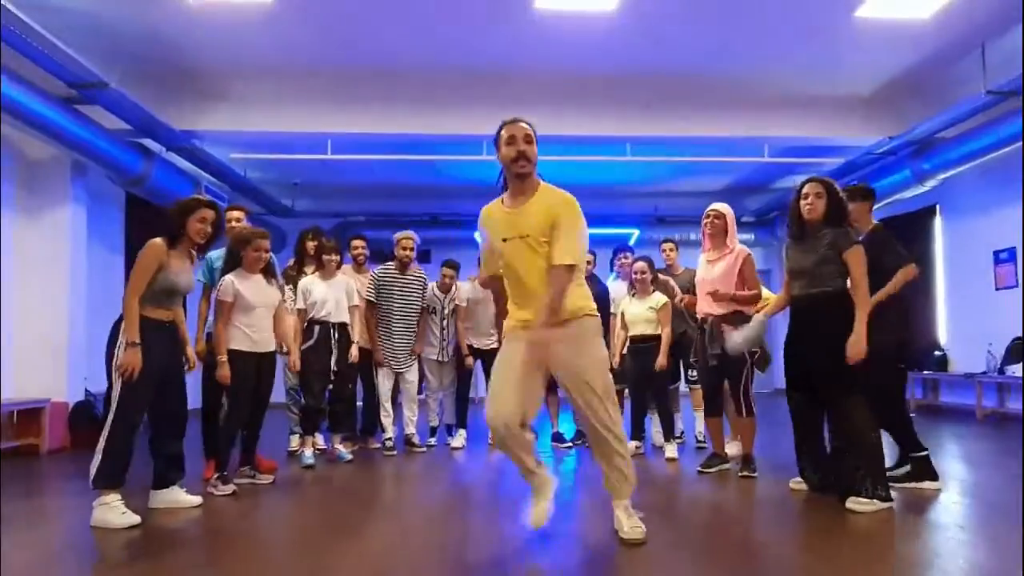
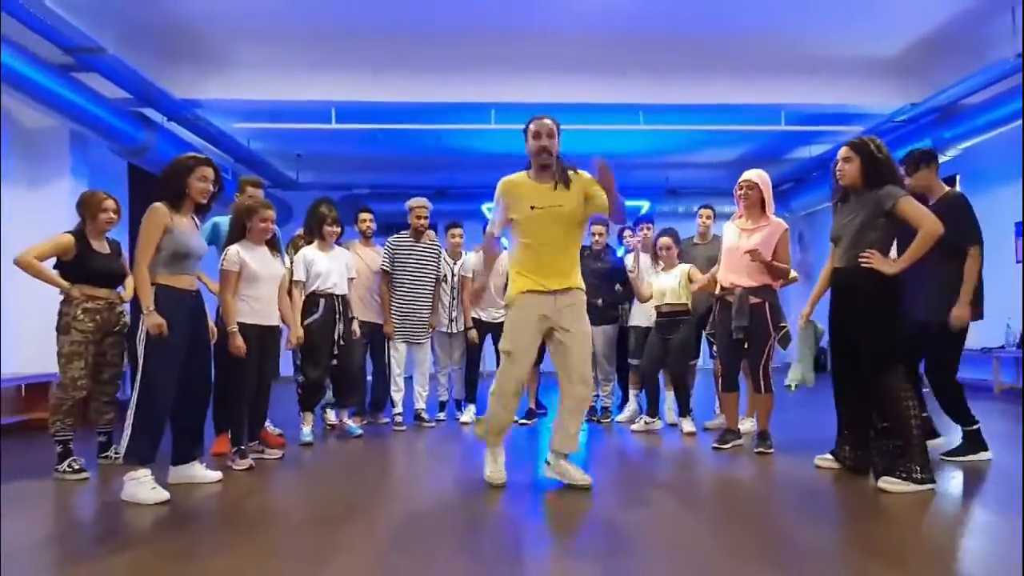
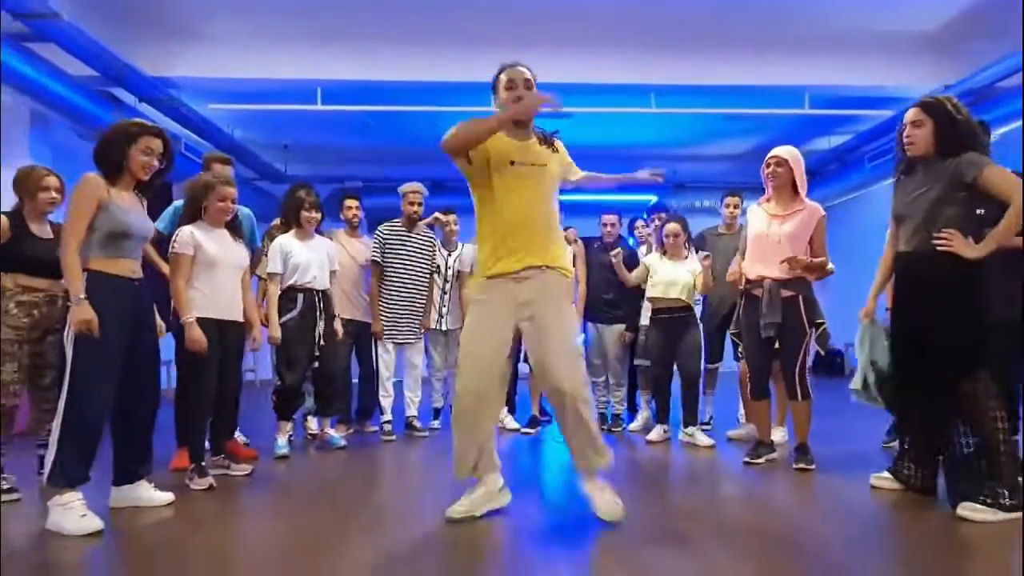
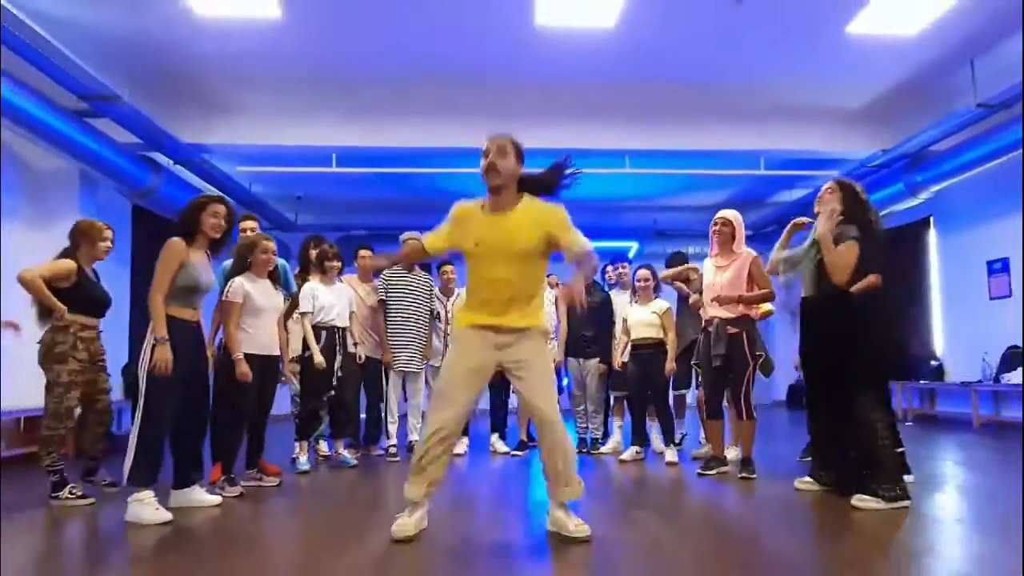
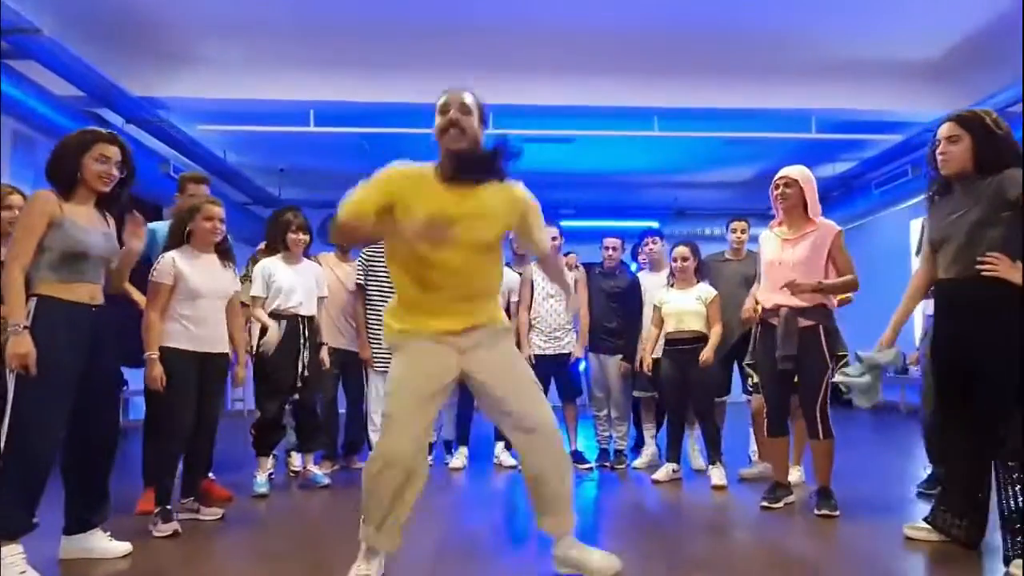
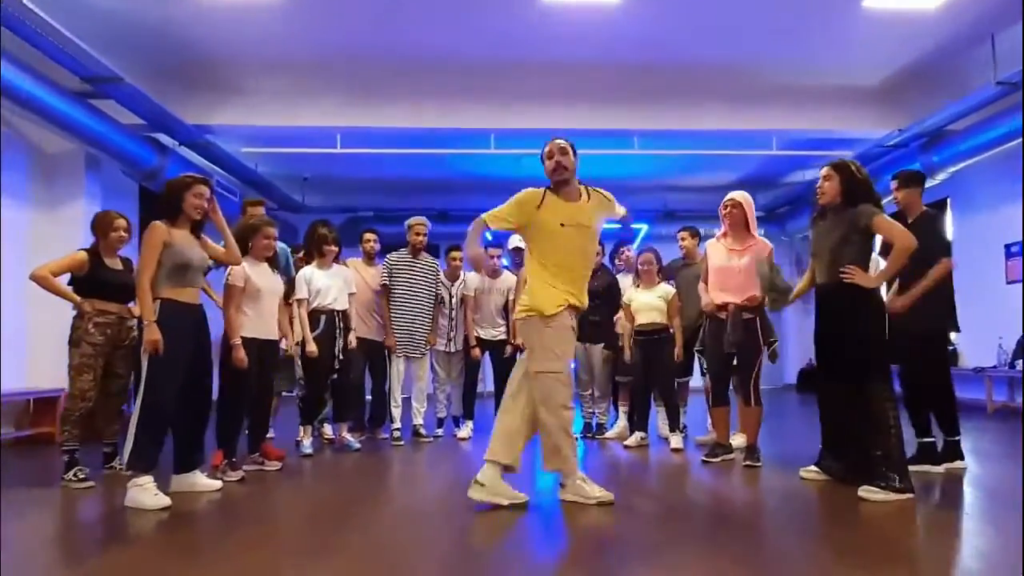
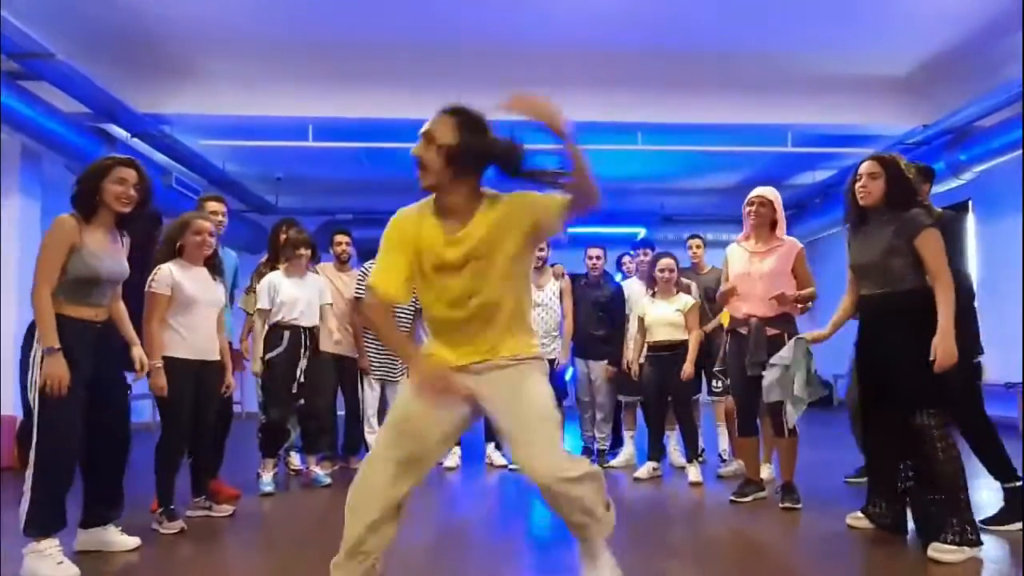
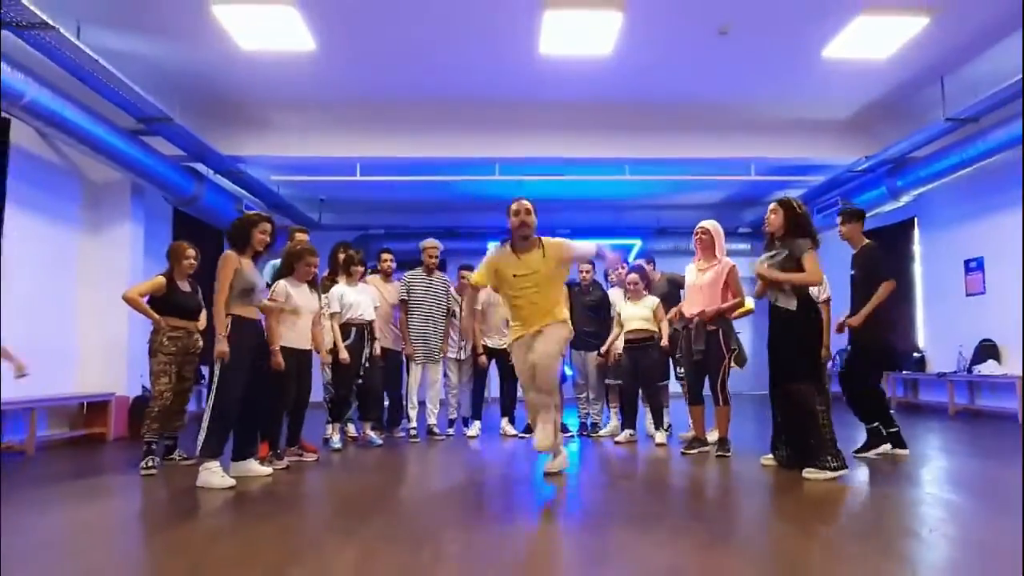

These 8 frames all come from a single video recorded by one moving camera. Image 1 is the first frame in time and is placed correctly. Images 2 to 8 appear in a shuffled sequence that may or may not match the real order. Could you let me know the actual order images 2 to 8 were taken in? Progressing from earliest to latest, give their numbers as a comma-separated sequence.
7, 4, 8, 6, 5, 3, 2
